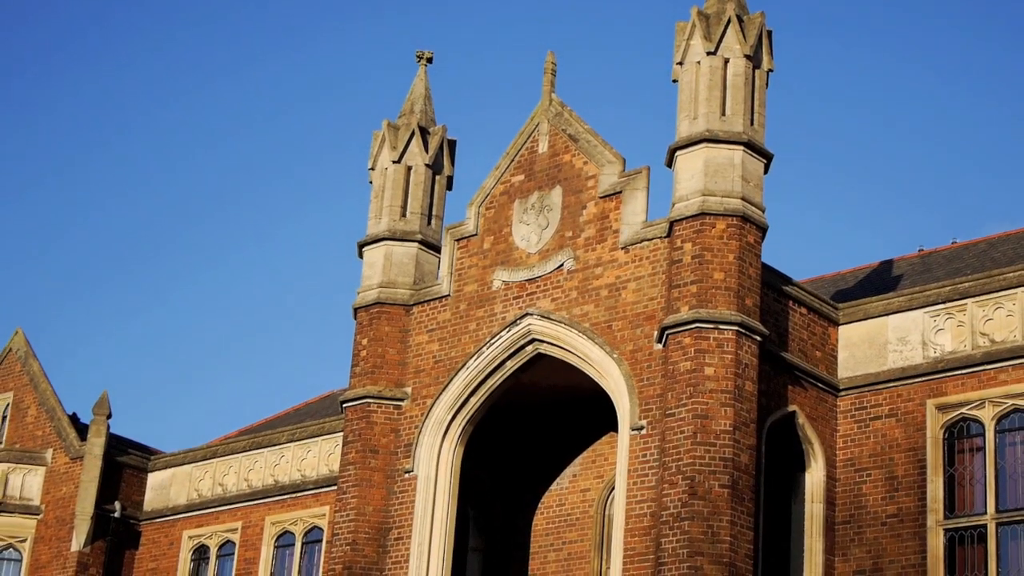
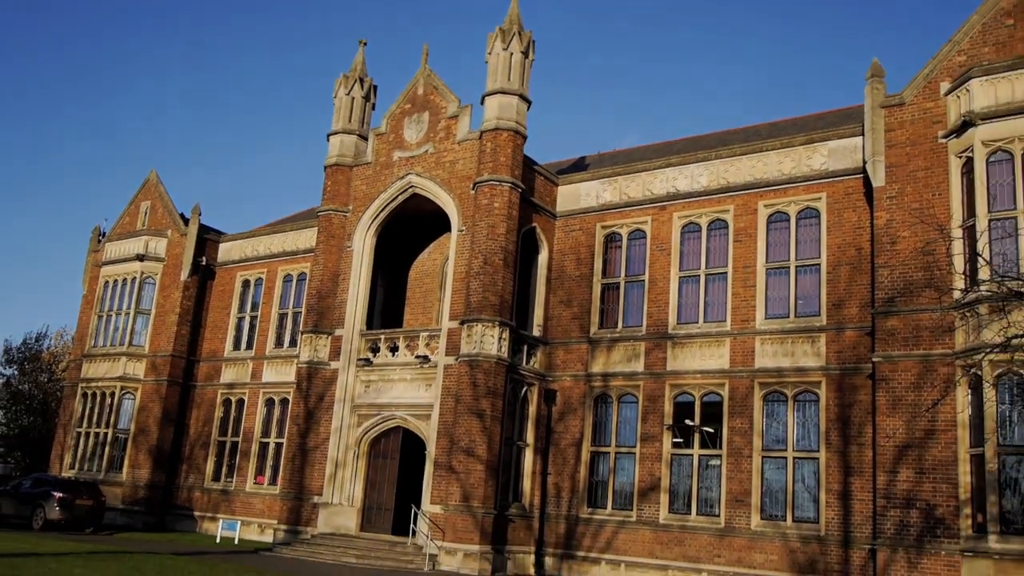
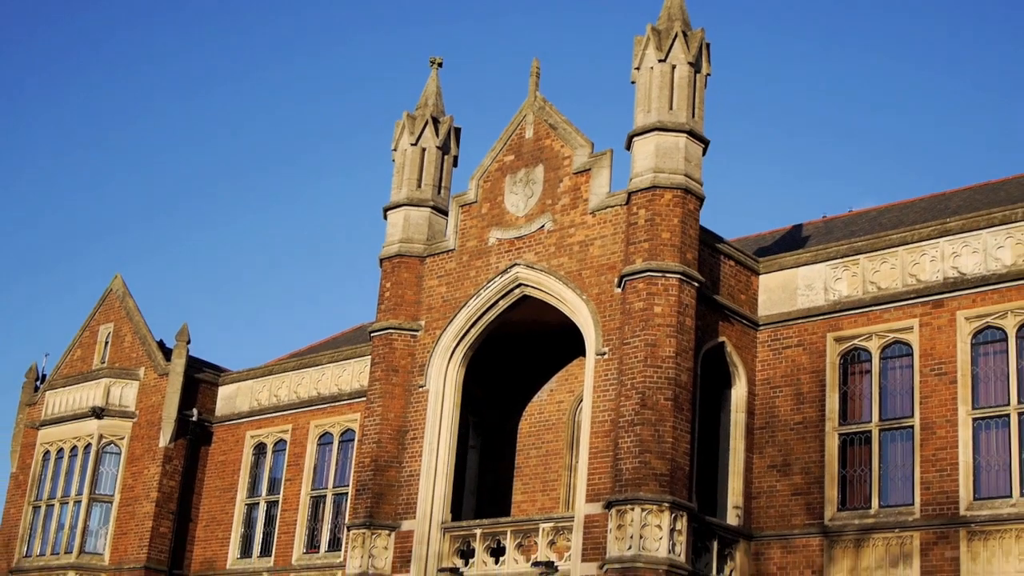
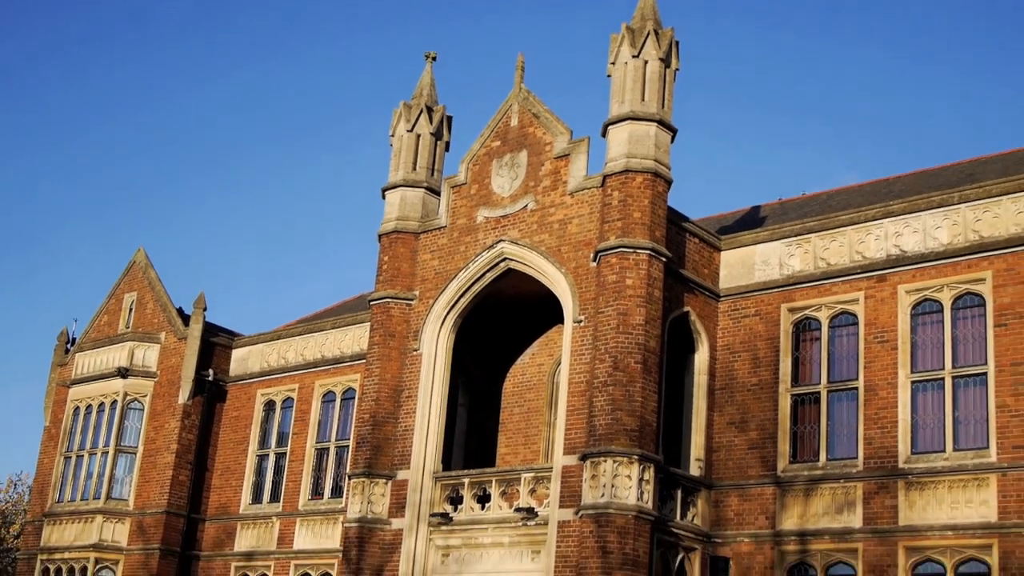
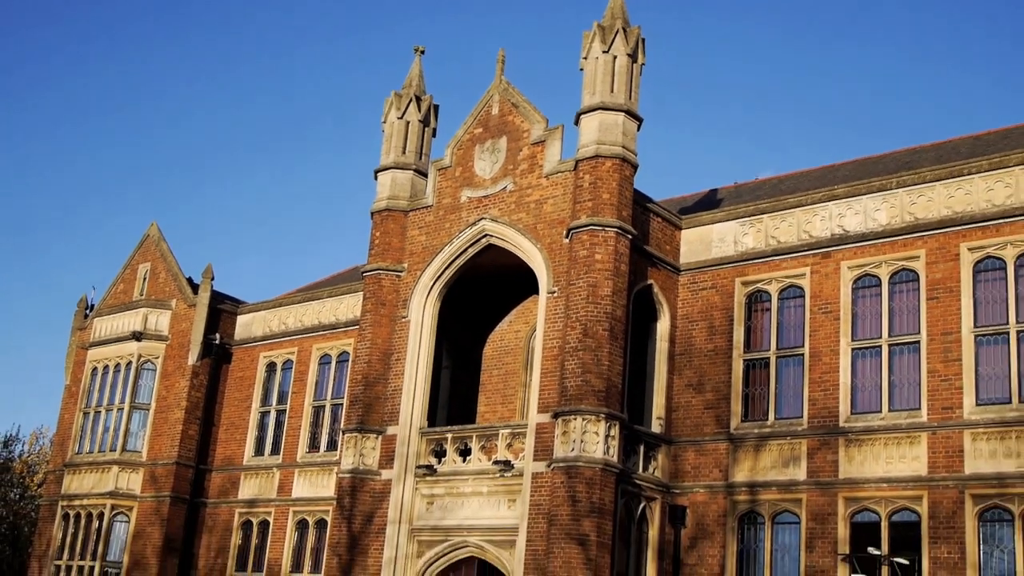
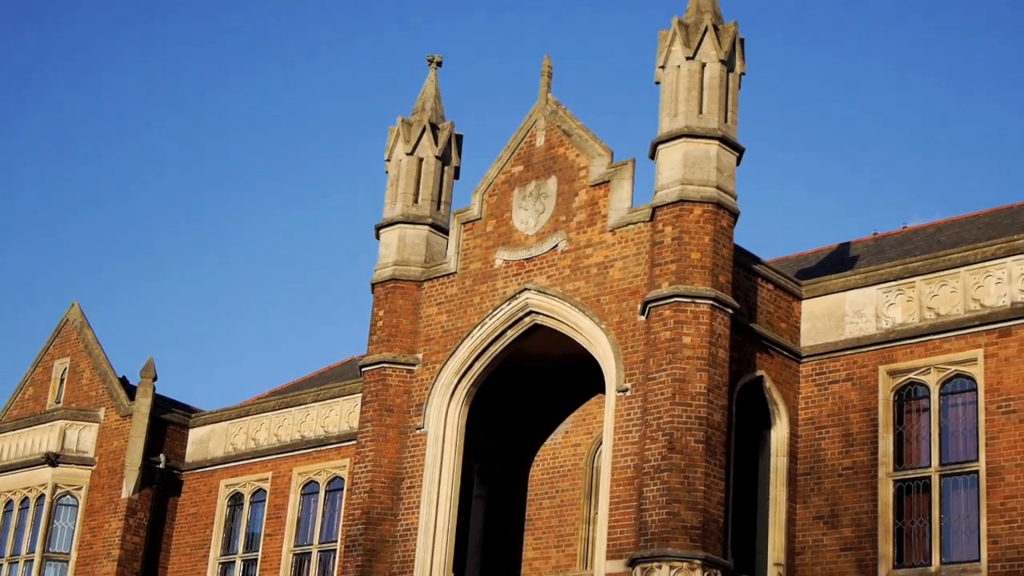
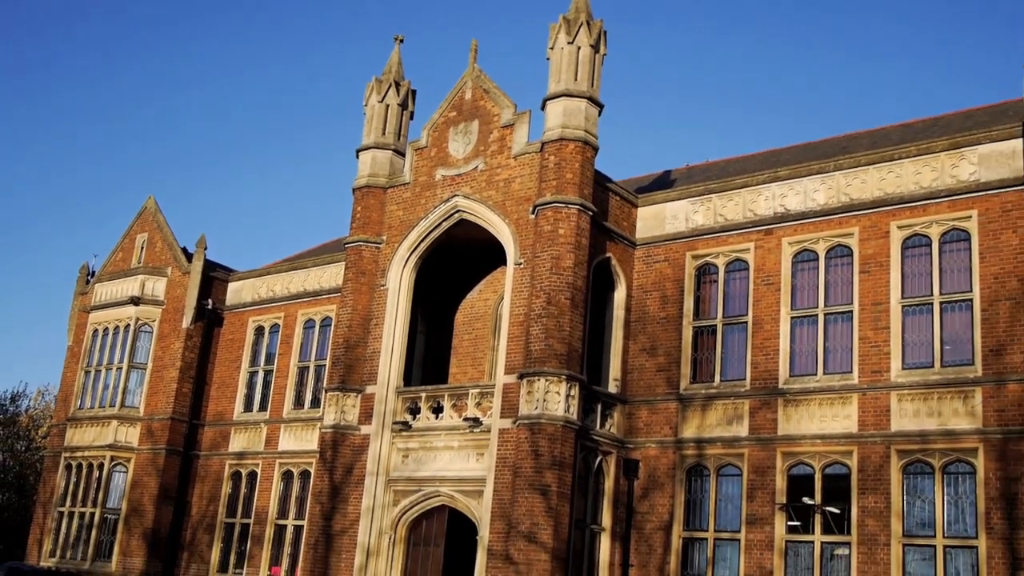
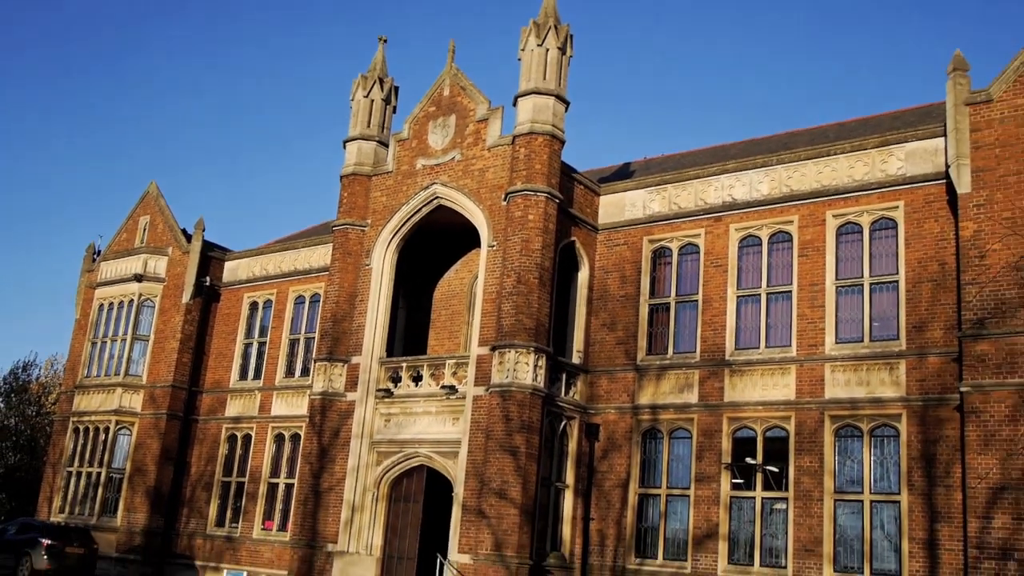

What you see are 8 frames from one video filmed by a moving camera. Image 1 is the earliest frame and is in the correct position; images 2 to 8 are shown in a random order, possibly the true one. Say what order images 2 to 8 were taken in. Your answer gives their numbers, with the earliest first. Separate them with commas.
6, 3, 4, 5, 7, 8, 2
